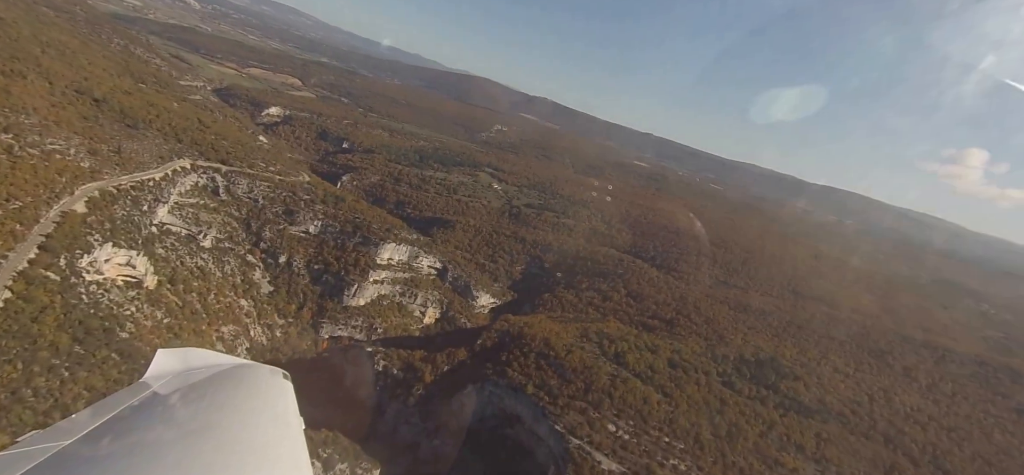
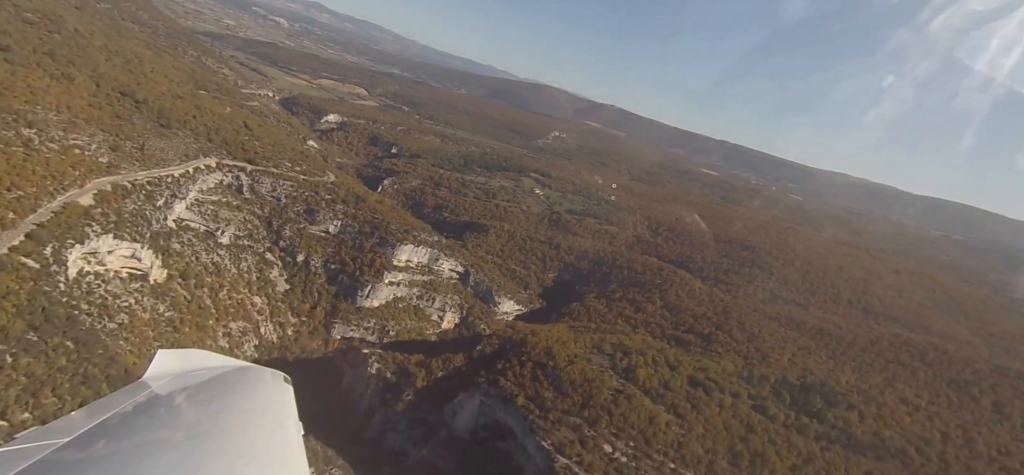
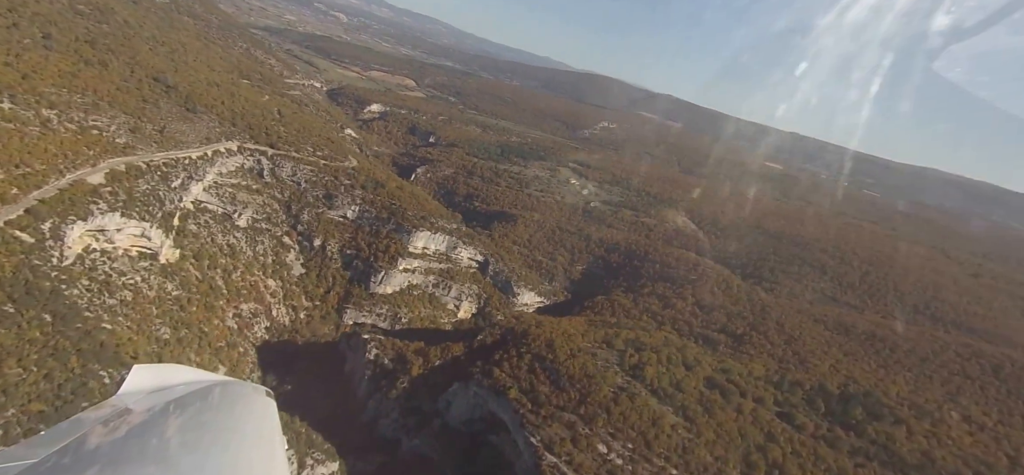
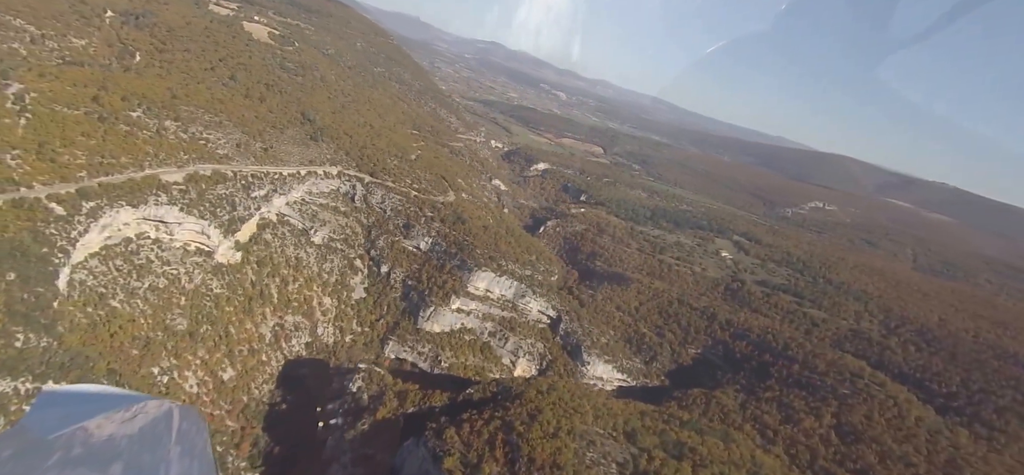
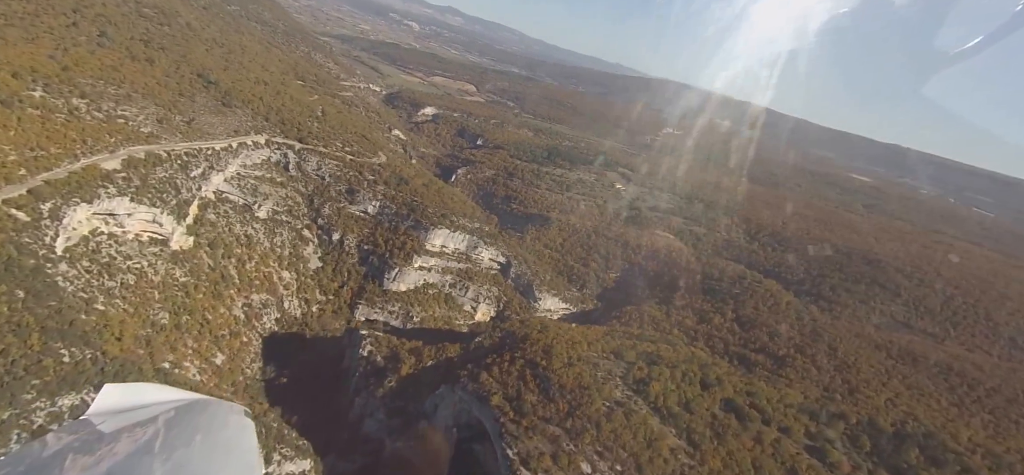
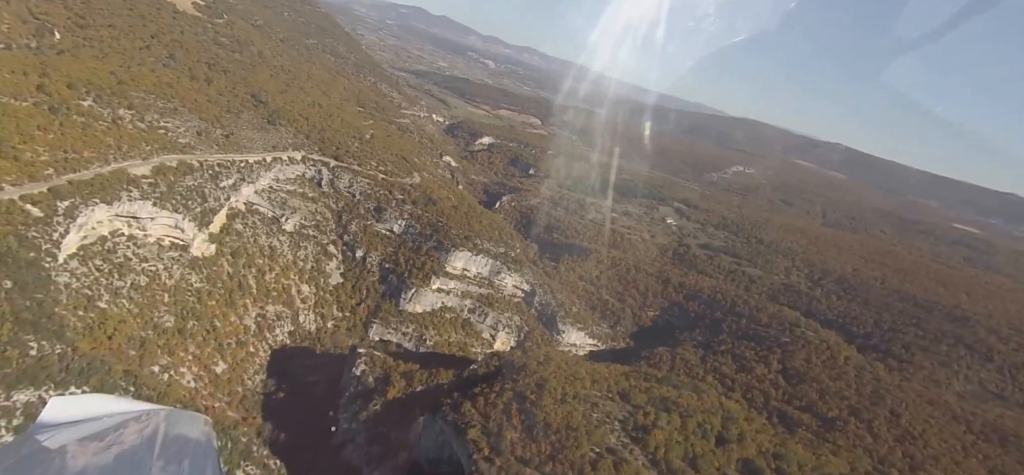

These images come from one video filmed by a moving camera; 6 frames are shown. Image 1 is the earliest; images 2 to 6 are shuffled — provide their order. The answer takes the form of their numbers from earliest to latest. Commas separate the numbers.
2, 3, 5, 6, 4
